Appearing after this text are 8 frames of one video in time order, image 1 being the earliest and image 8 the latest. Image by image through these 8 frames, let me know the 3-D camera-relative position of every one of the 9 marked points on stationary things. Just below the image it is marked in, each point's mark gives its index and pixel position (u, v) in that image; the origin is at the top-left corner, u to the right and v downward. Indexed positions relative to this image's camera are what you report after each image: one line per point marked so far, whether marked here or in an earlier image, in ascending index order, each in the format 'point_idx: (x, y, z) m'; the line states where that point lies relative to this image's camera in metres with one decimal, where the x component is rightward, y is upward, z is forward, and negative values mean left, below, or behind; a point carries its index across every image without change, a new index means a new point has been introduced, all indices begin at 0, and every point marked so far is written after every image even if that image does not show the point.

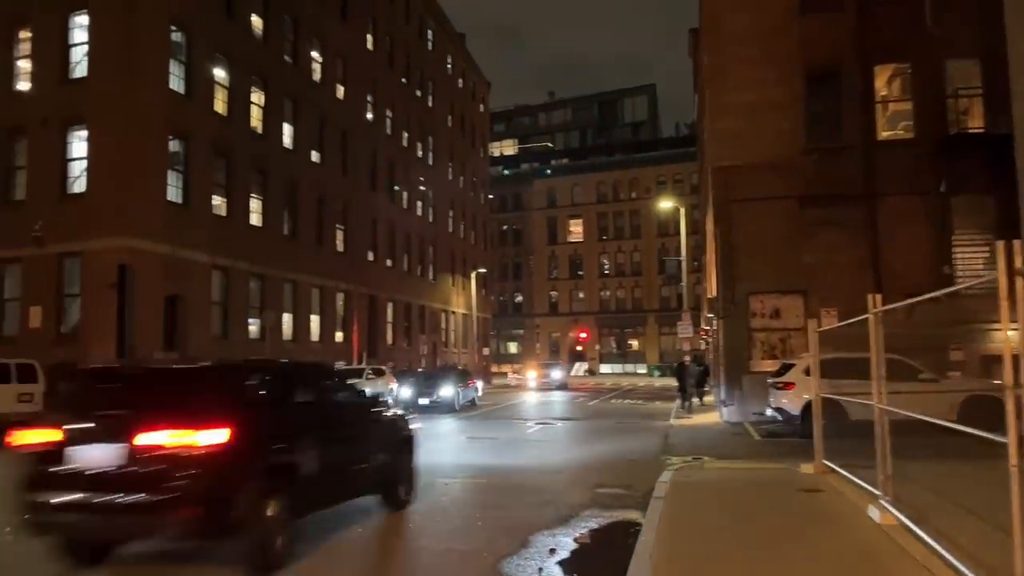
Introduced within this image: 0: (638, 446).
0: (+3.0, -3.8, +18.7) m
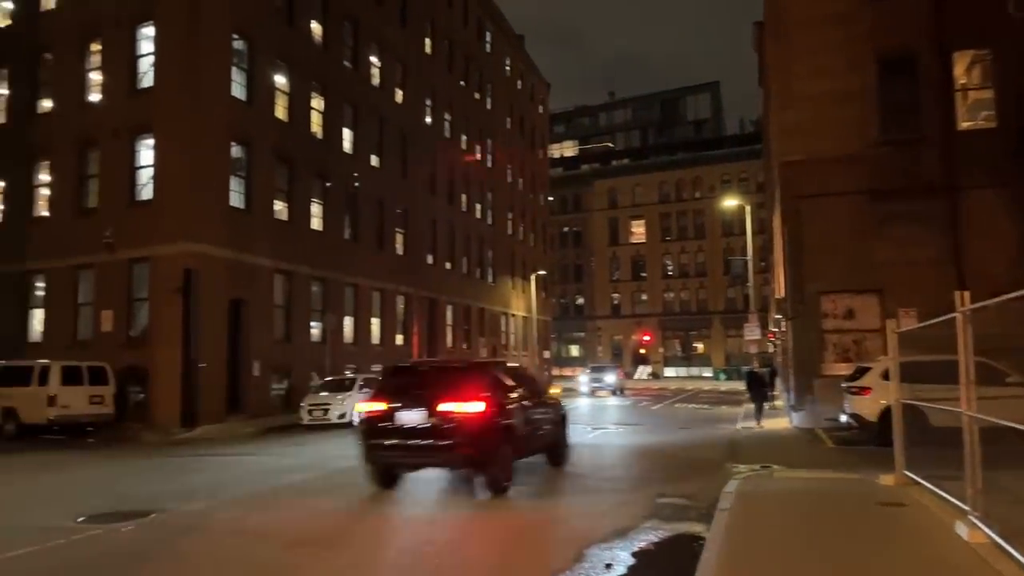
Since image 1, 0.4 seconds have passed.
0: (+4.4, -3.8, +18.0) m
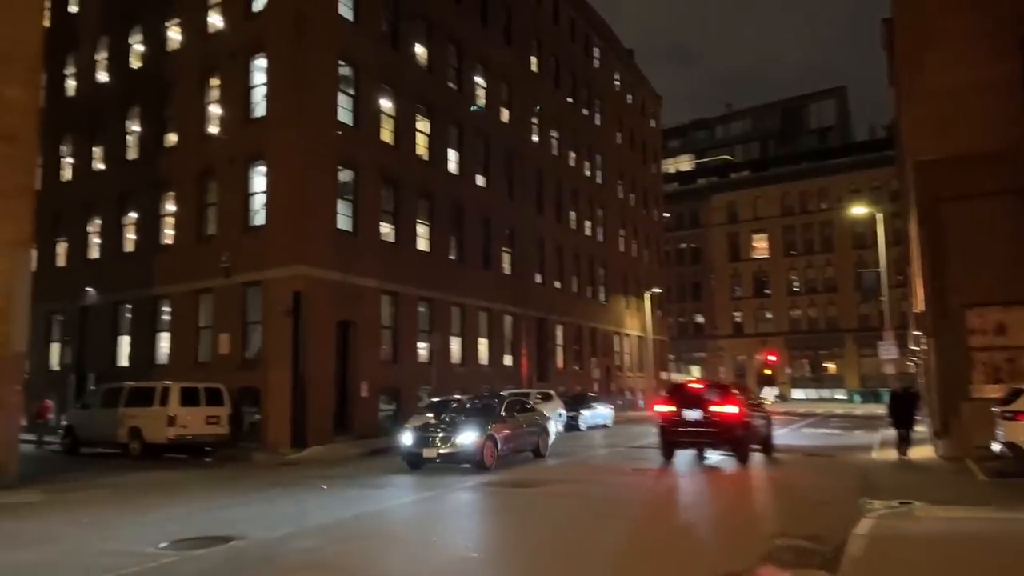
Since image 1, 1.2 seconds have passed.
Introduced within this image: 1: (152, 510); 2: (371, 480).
0: (+6.6, -4.1, +16.1) m
1: (-6.7, -4.1, +14.3) m
2: (-3.3, -4.5, +18.4) m
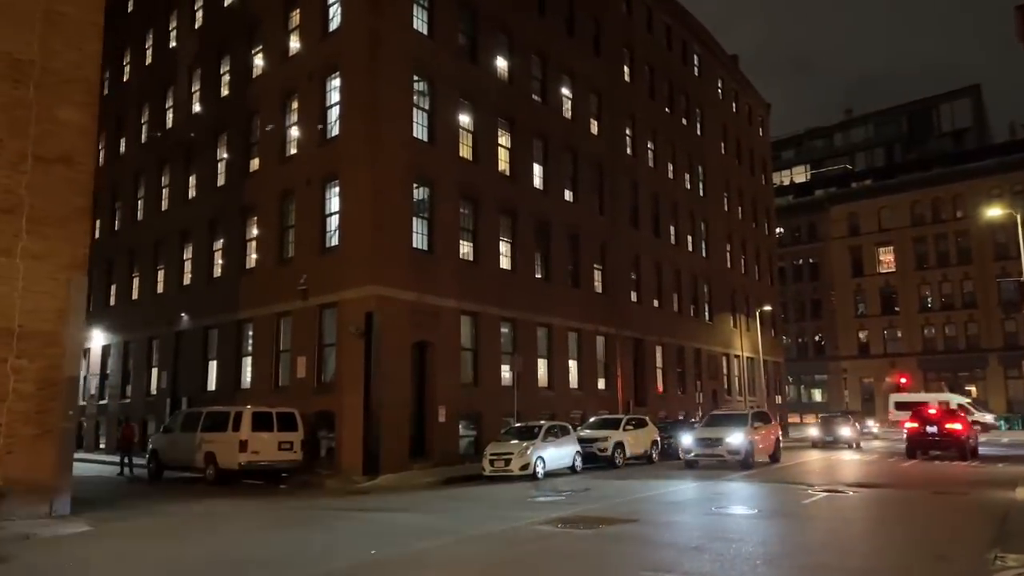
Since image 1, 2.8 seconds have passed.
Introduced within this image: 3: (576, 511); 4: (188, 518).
0: (+7.6, -4.2, +13.3) m
1: (-5.7, -4.4, +13.5) m
2: (-1.9, -4.9, +17.0) m
3: (+1.3, -4.7, +16.1) m
4: (-7.4, -5.2, +17.6) m
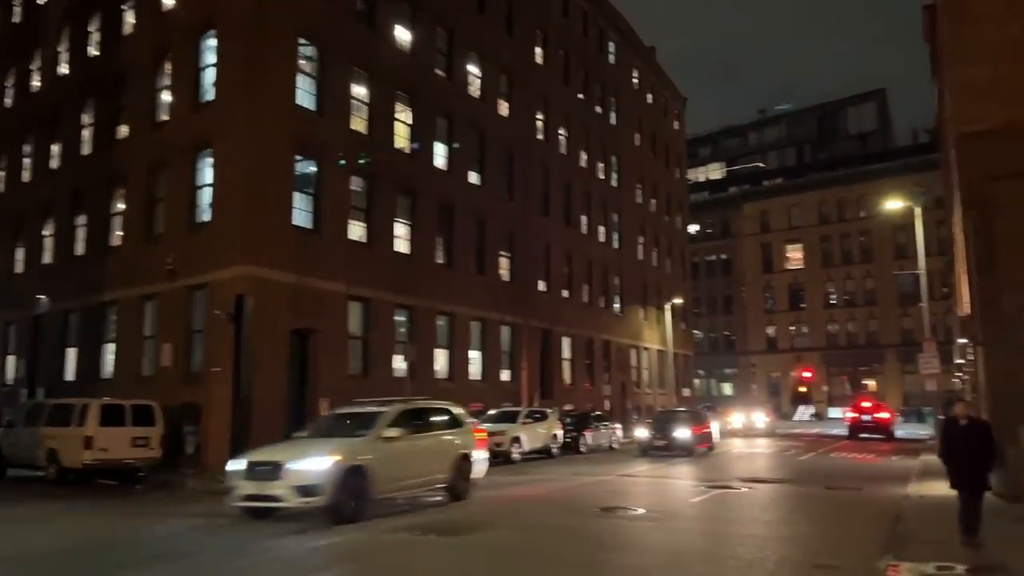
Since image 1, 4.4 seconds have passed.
0: (+5.3, -3.9, +12.3) m
1: (-8.0, -3.9, +11.2) m
2: (-4.5, -4.5, +15.0) m
3: (-1.3, -4.3, +14.5) m
4: (-10.1, -4.6, +15.1) m
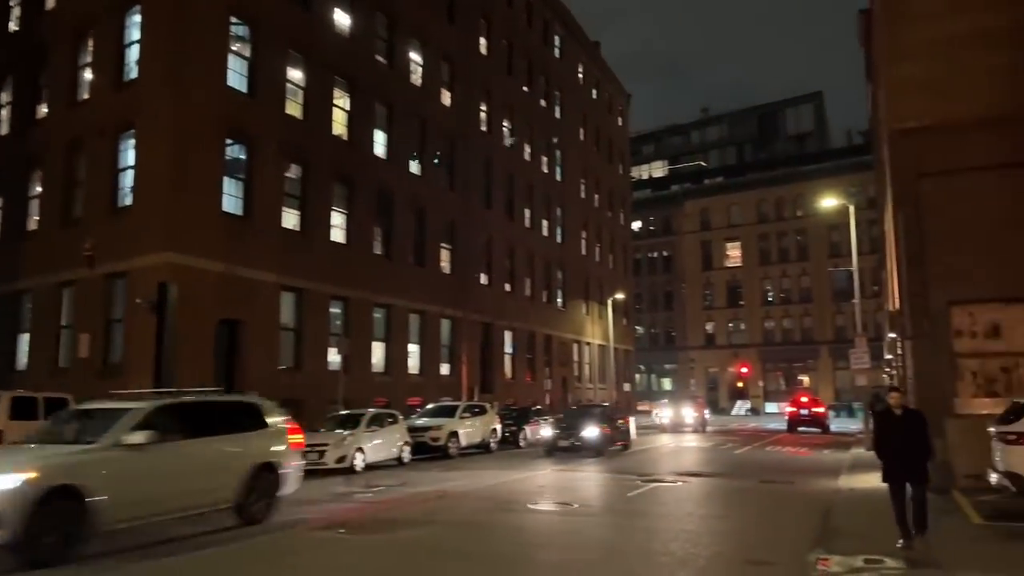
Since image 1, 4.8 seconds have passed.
0: (+4.2, -3.8, +12.2) m
1: (-9.0, -3.7, +10.1) m
2: (-5.8, -4.2, +14.3) m
3: (-2.5, -4.1, +13.9) m
4: (-11.4, -4.3, +14.0) m
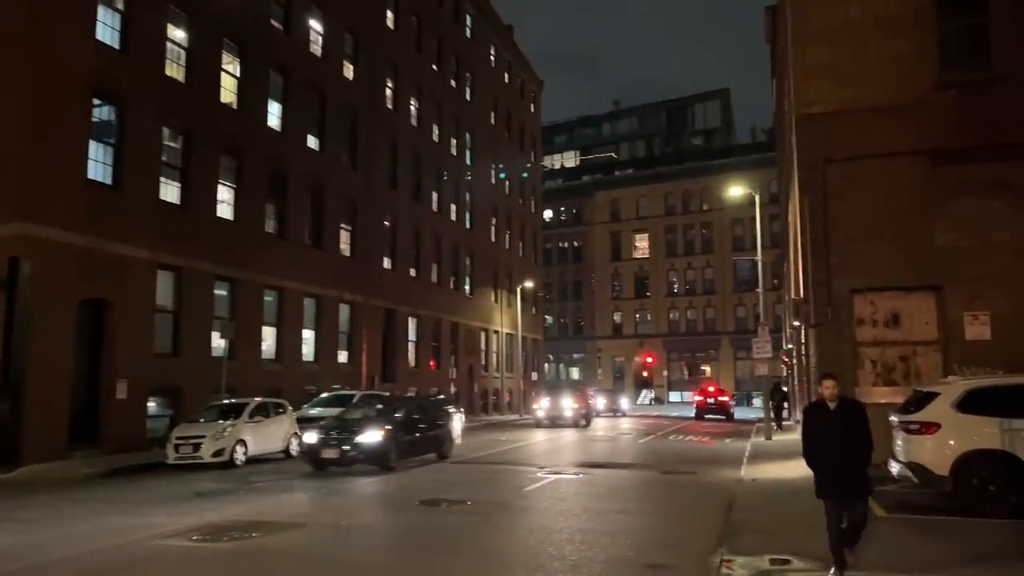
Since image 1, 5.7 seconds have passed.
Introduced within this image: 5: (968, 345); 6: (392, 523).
0: (+2.5, -3.5, +11.5) m
1: (-10.4, -3.2, +7.9) m
2: (-7.7, -3.7, +12.4) m
3: (-4.4, -3.7, +12.4) m
4: (-13.2, -3.8, +11.4) m
5: (+9.6, -1.2, +16.3) m
6: (-1.8, -3.4, +11.4) m
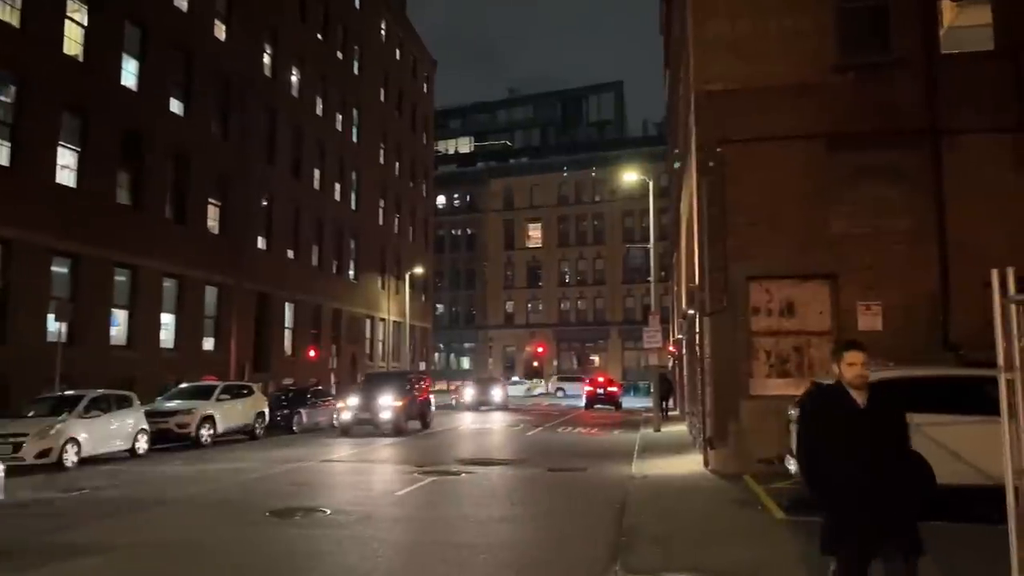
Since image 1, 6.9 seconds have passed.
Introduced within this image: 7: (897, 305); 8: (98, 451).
0: (+0.7, -3.2, +10.2) m
1: (-11.5, -2.8, +4.8) m
2: (-9.4, -3.3, +9.6) m
3: (-6.2, -3.3, +10.1) m
4: (-14.8, -3.2, +7.9) m
5: (+7.2, -1.0, +15.9) m
6: (-3.5, -3.1, +9.4) m
7: (+7.9, -0.4, +15.9) m
8: (-10.2, -4.0, +19.0) m
